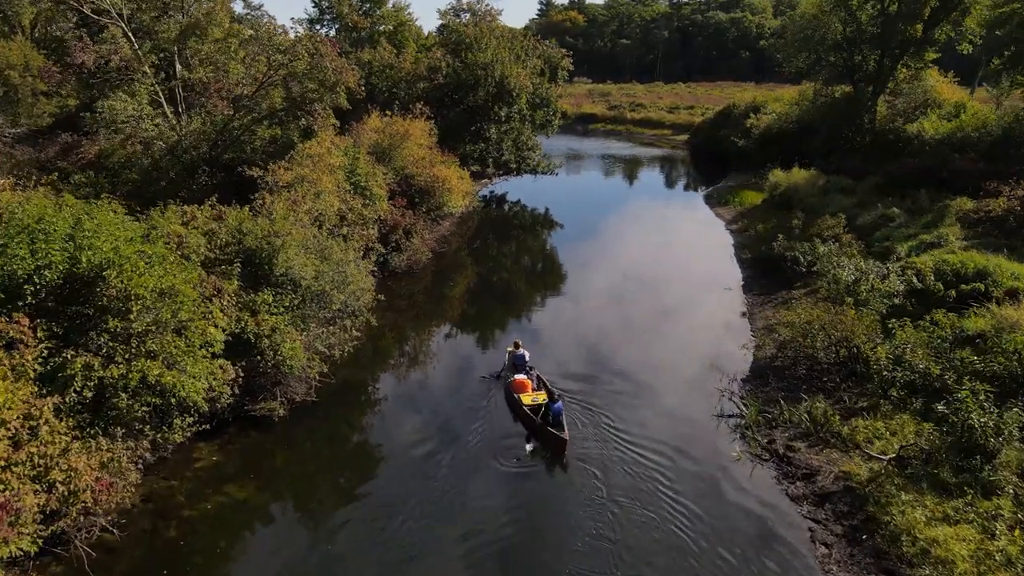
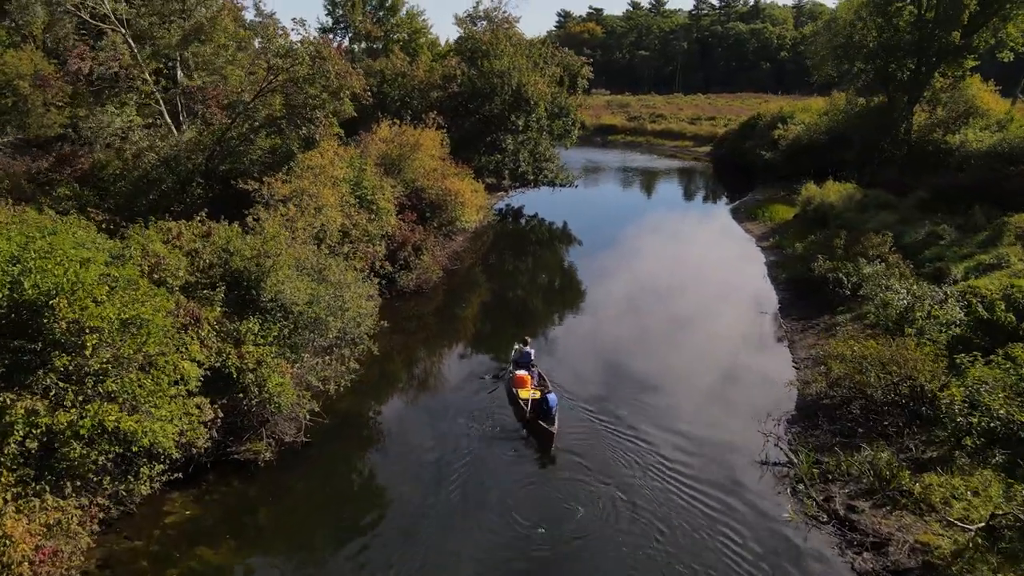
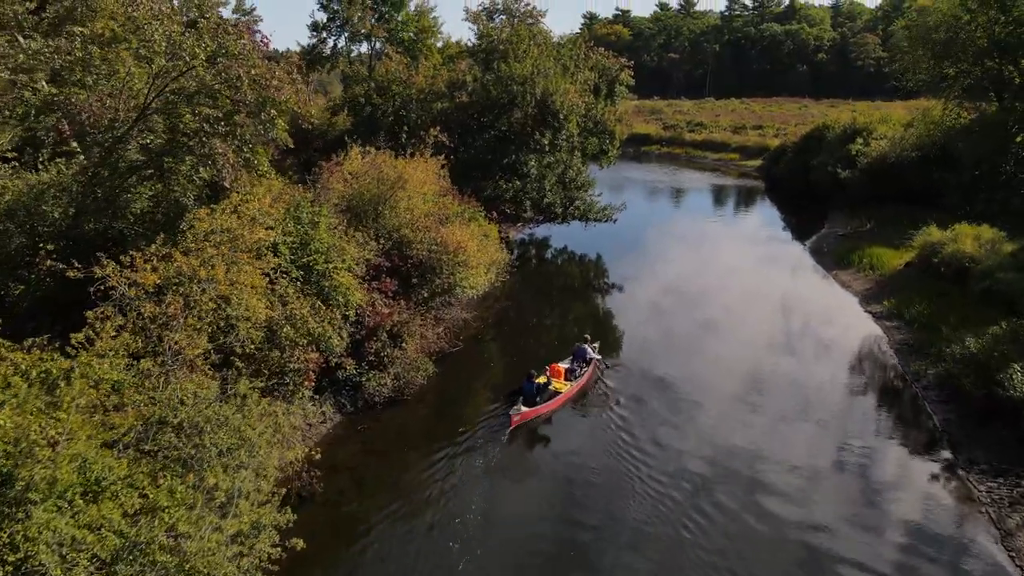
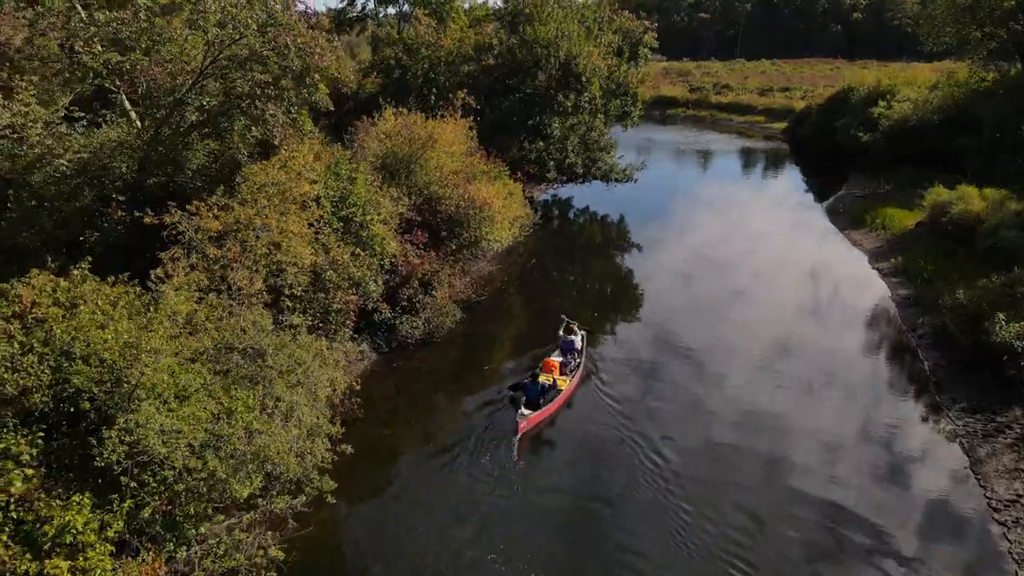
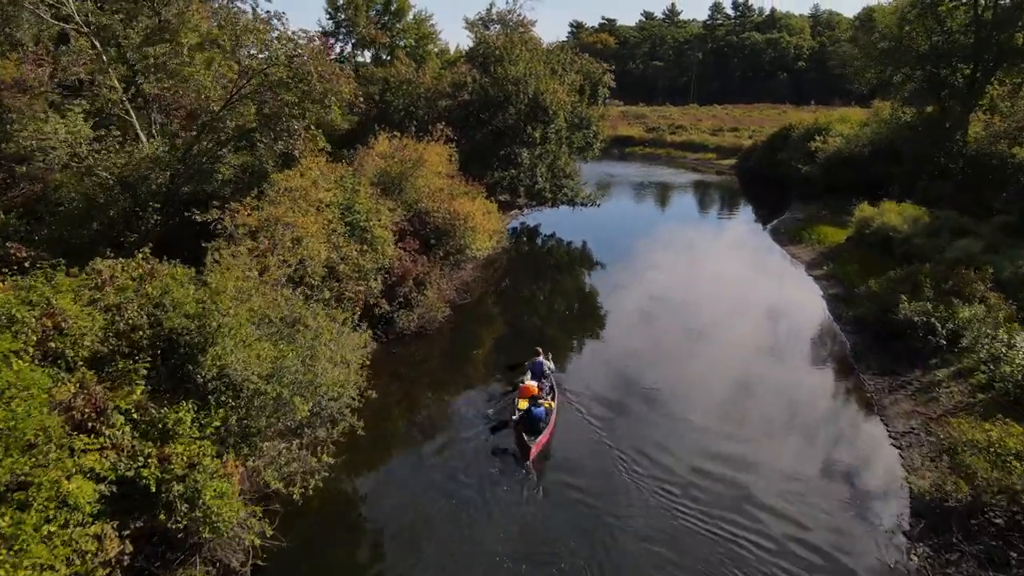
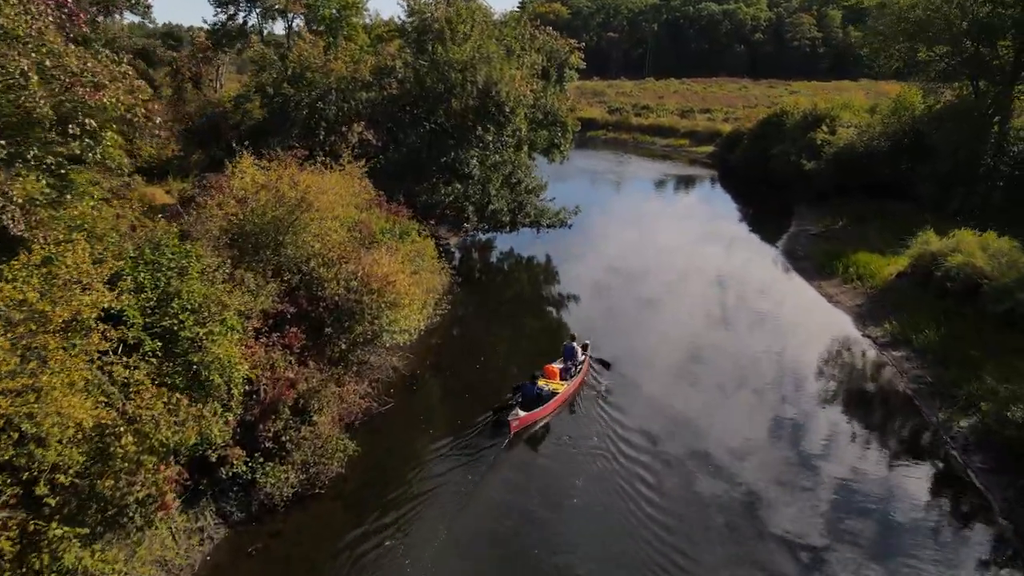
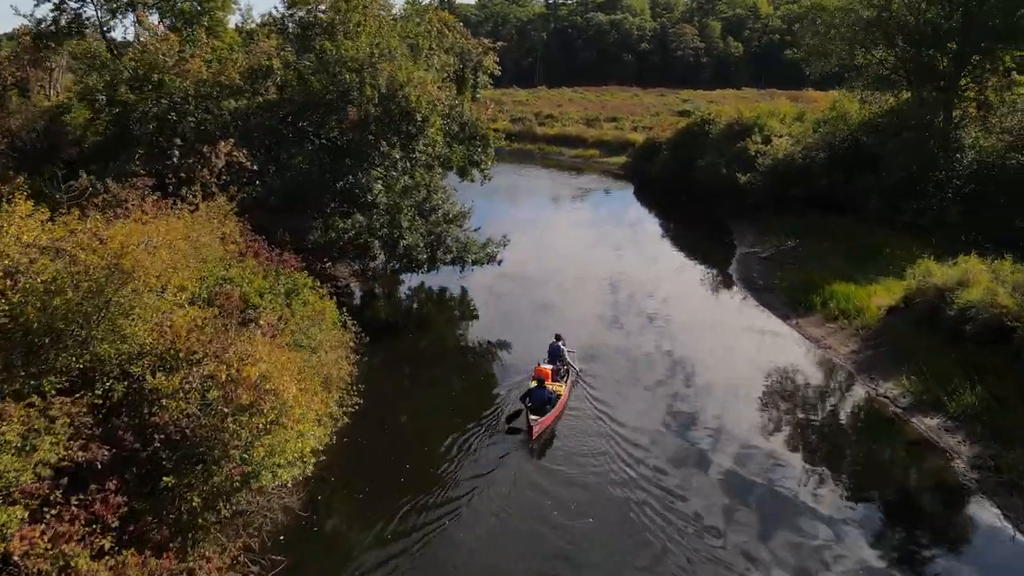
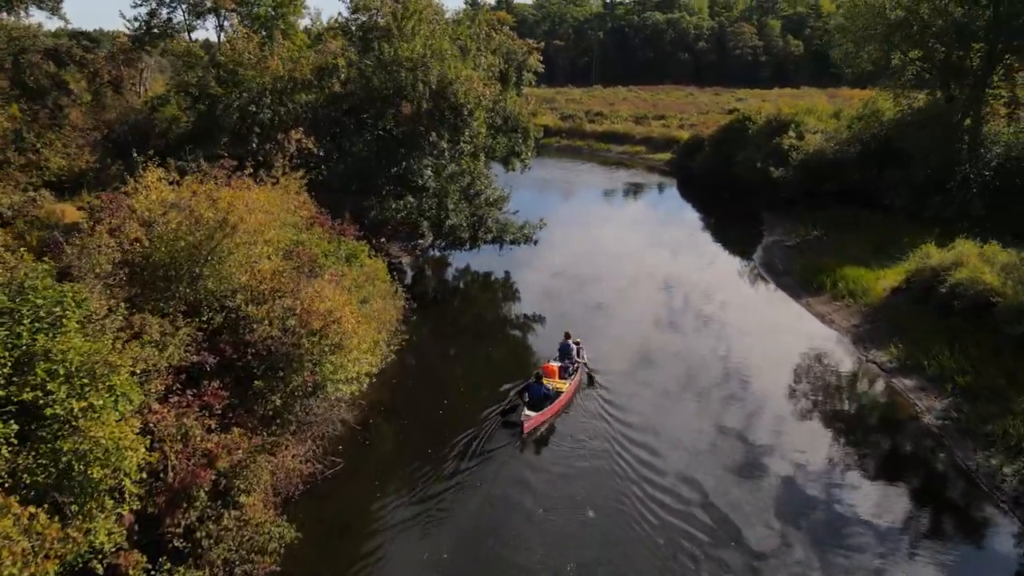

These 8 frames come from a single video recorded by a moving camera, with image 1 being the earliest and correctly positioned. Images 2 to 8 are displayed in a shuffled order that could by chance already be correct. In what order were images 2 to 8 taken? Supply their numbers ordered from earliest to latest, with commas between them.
2, 5, 4, 3, 6, 8, 7
